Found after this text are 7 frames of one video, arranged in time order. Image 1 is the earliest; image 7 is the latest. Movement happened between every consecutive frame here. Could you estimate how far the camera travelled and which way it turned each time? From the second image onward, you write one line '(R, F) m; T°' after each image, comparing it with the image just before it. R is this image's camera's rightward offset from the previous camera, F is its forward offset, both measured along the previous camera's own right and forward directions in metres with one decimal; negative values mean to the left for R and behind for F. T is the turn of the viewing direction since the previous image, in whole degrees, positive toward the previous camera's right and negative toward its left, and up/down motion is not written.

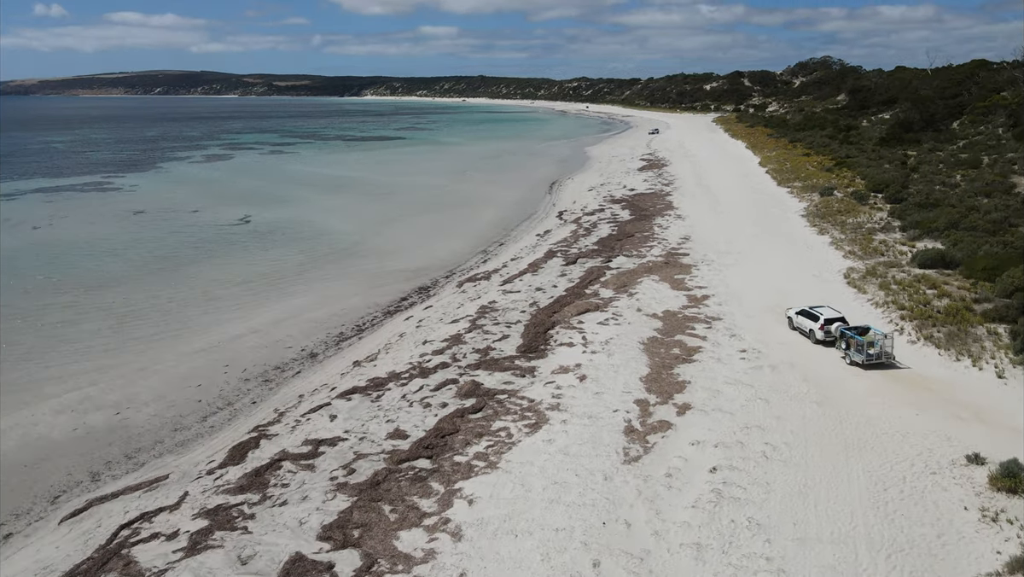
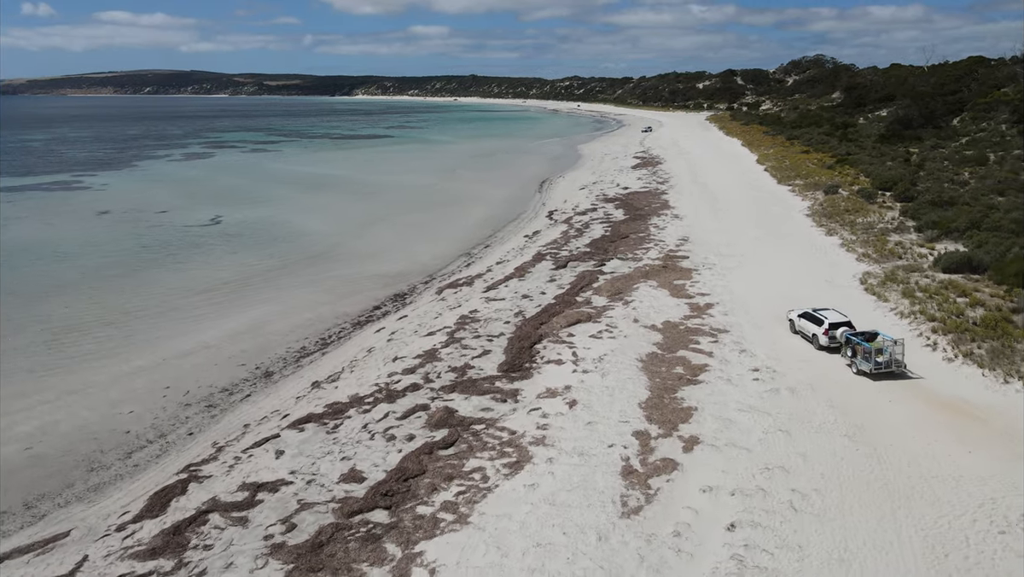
(+0.3, +1.7) m; +1°
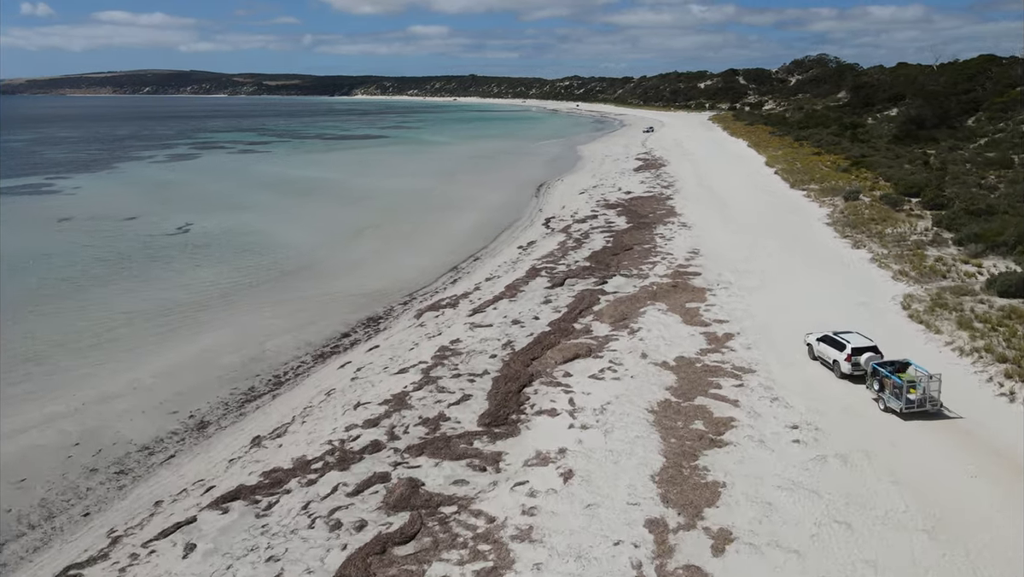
(+0.3, +2.2) m; 0°
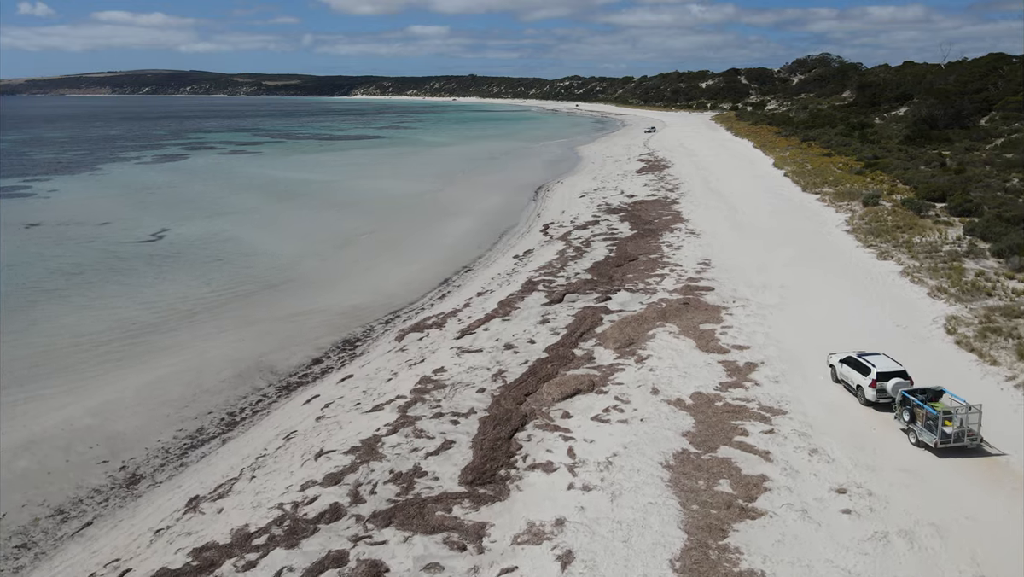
(+0.2, +1.7) m; 0°
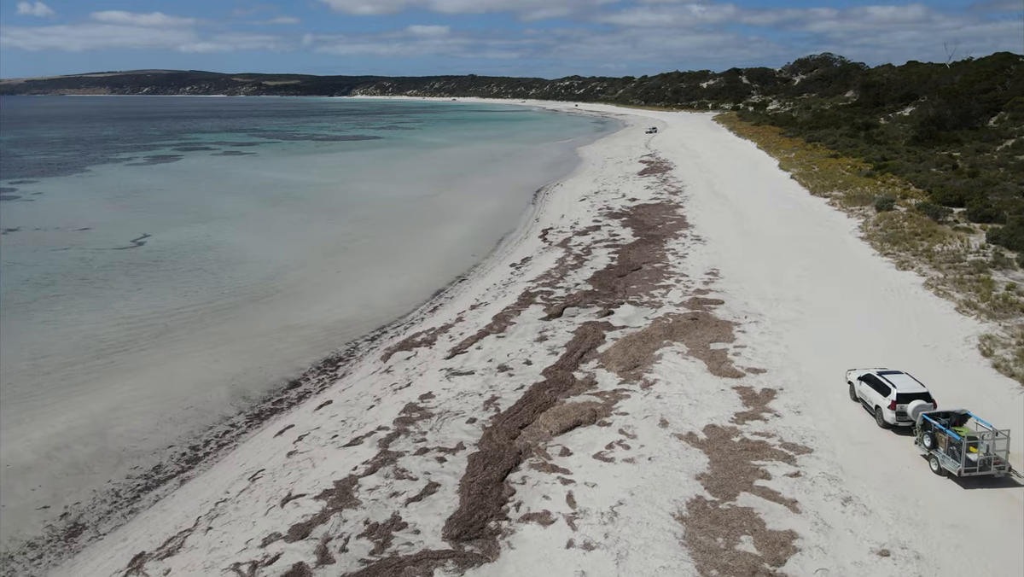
(+0.1, +1.1) m; 0°
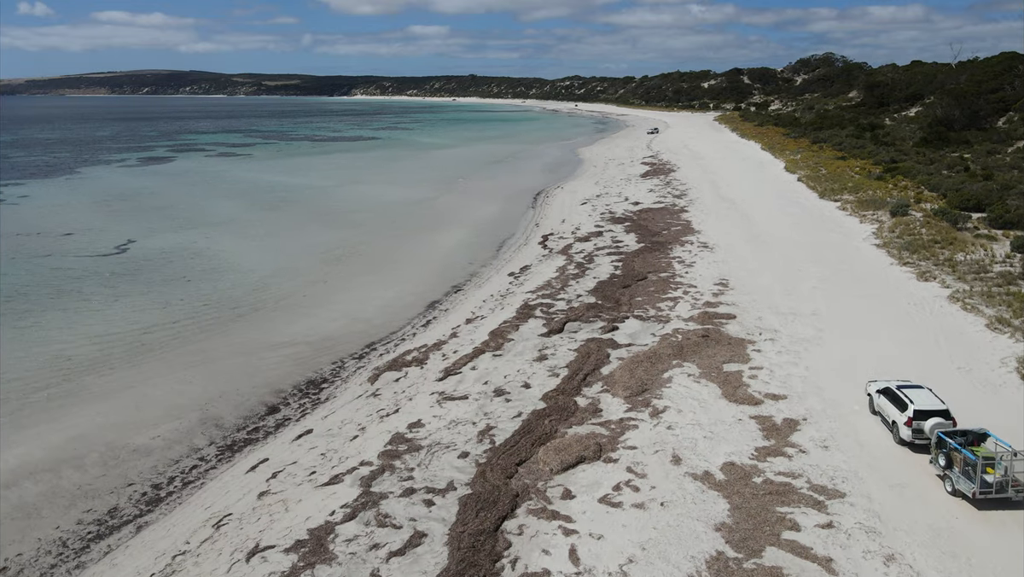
(+0.1, +1.0) m; 0°
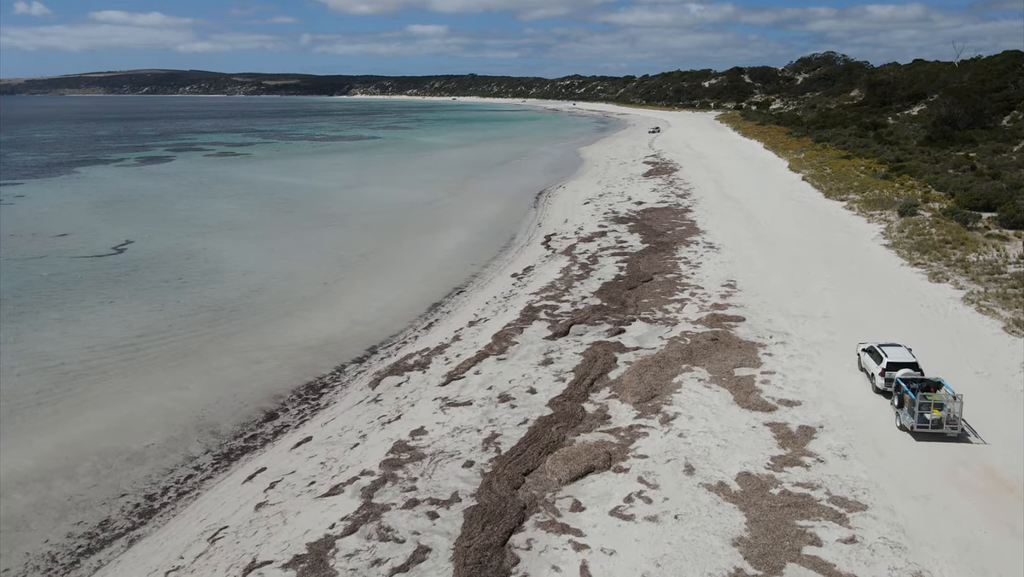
(-0.1, +0.3) m; 0°
